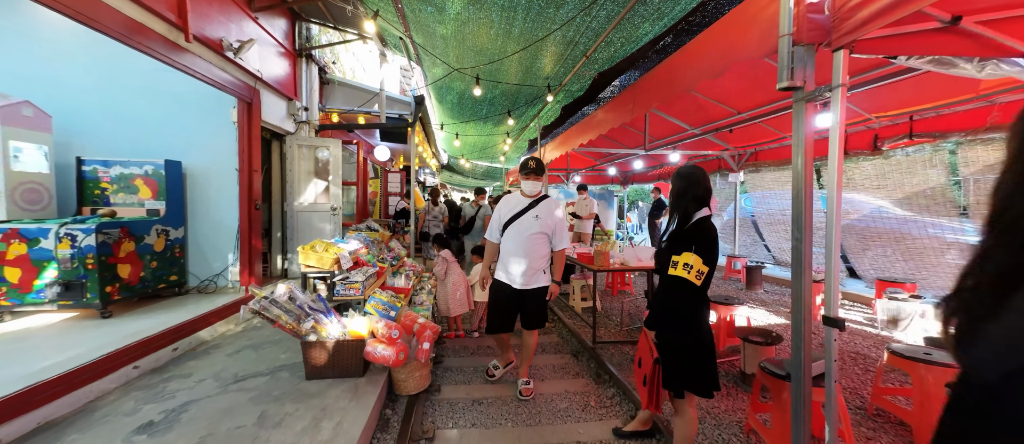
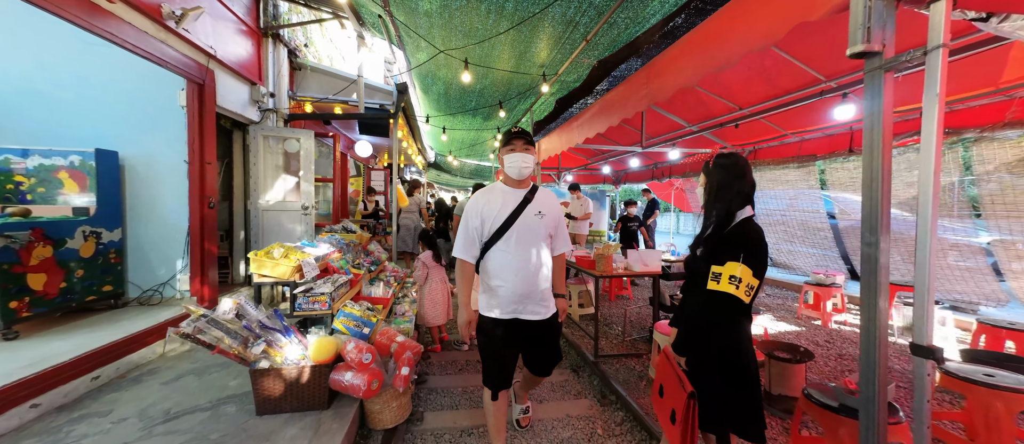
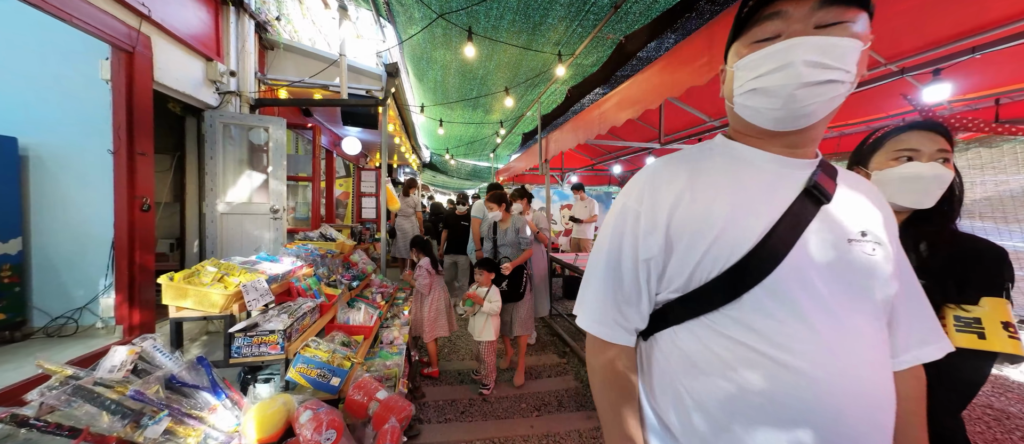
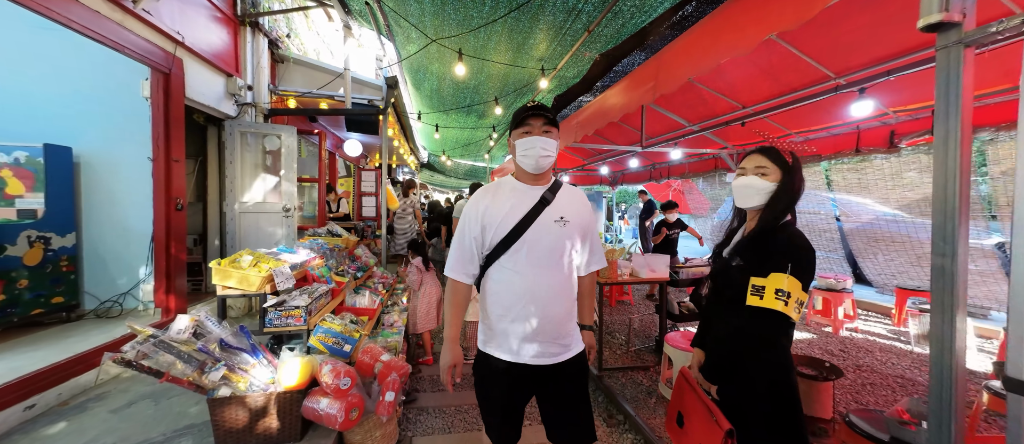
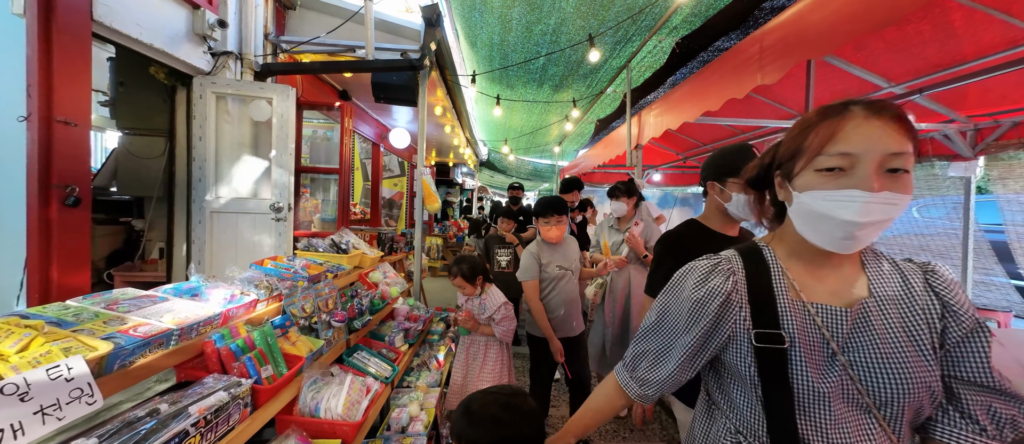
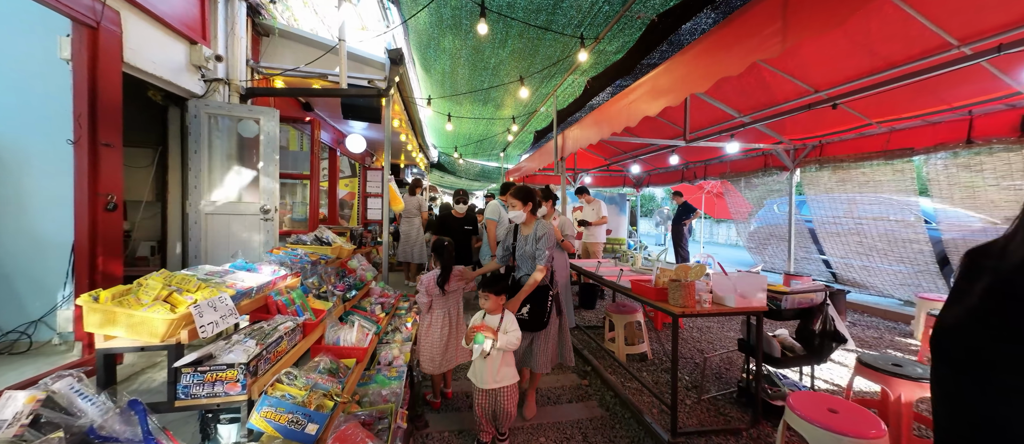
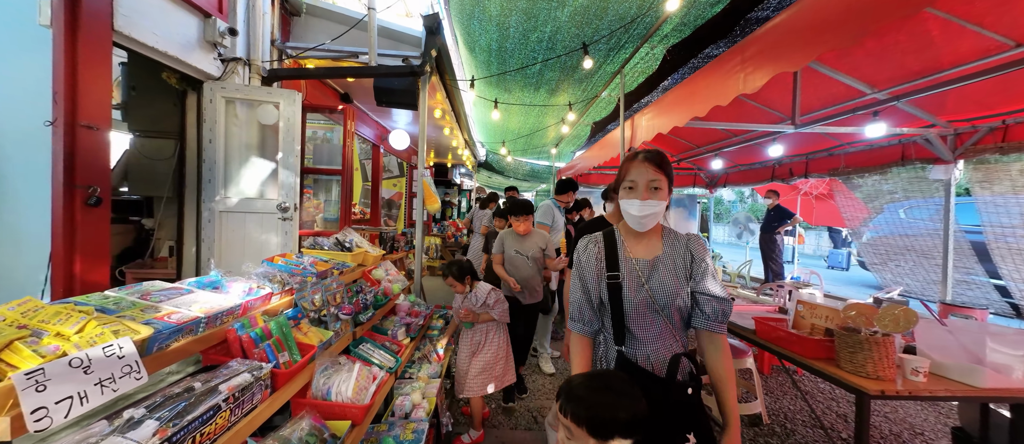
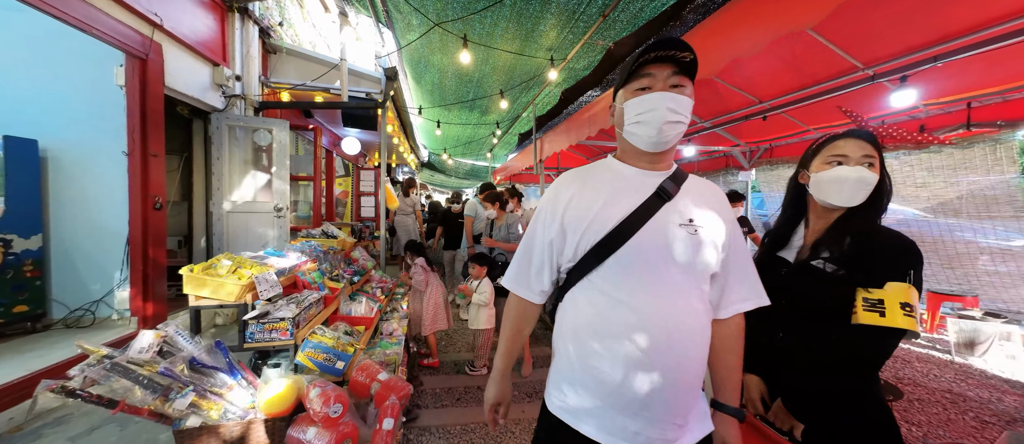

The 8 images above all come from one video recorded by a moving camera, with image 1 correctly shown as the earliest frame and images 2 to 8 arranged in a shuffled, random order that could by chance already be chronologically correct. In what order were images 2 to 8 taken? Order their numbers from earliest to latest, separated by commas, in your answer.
2, 4, 8, 3, 6, 7, 5
